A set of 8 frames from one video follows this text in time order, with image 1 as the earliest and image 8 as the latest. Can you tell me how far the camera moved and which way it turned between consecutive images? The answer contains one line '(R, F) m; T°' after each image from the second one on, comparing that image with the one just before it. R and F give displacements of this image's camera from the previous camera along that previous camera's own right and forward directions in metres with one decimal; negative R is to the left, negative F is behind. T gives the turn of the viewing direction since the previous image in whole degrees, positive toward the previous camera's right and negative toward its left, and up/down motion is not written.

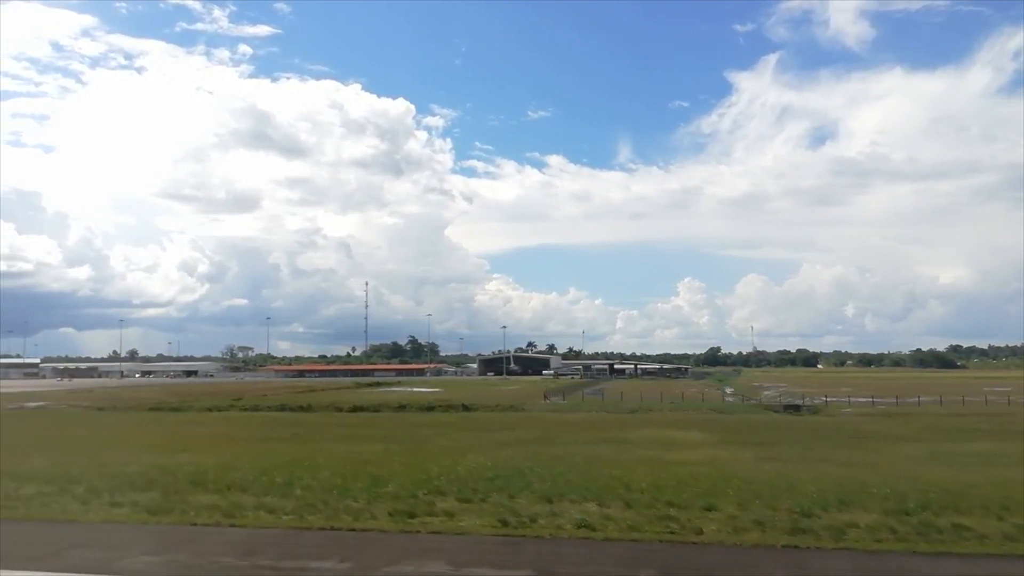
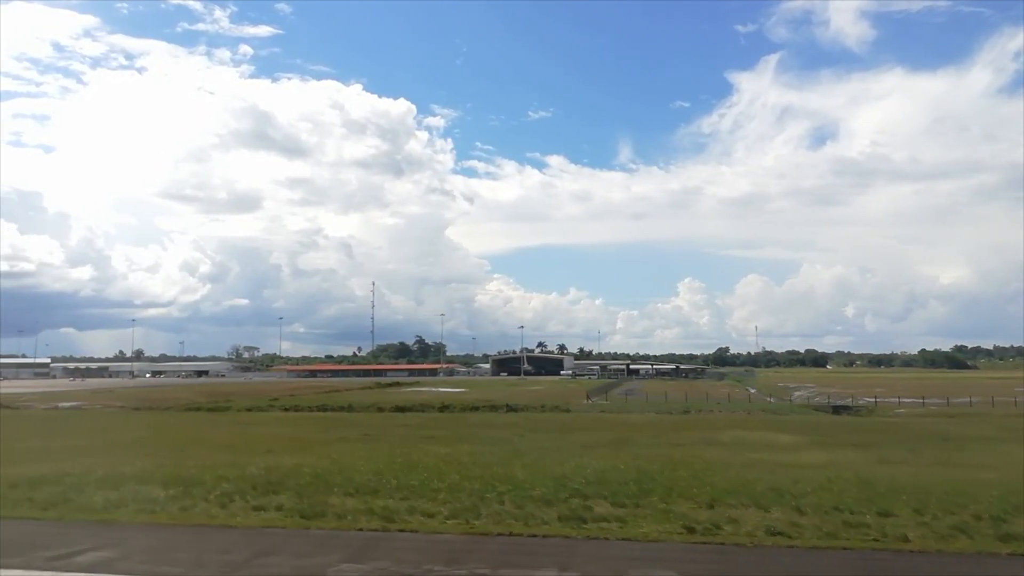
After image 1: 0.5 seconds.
(-3.0, +0.8) m; 0°
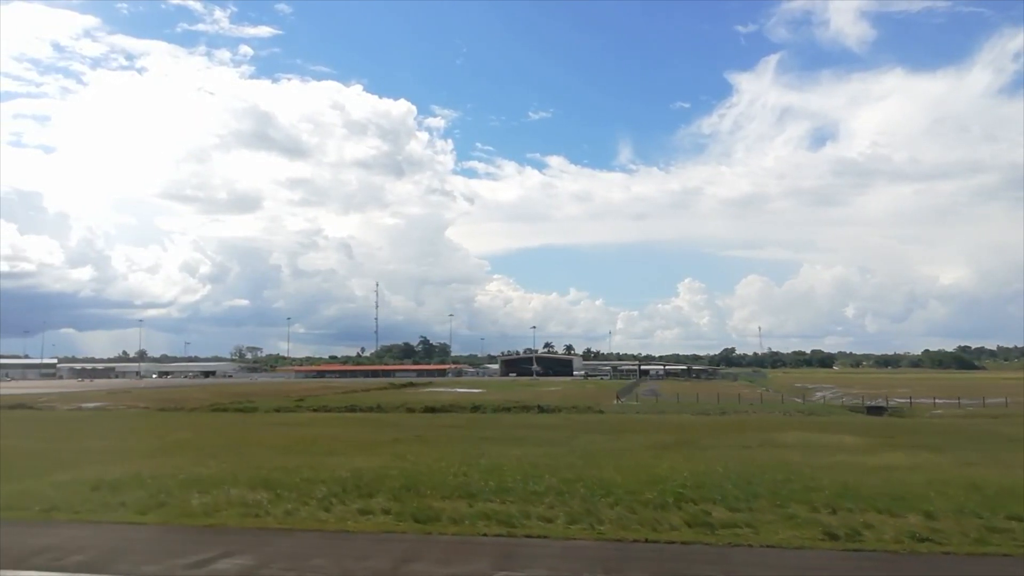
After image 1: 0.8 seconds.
(-2.1, +0.5) m; 0°
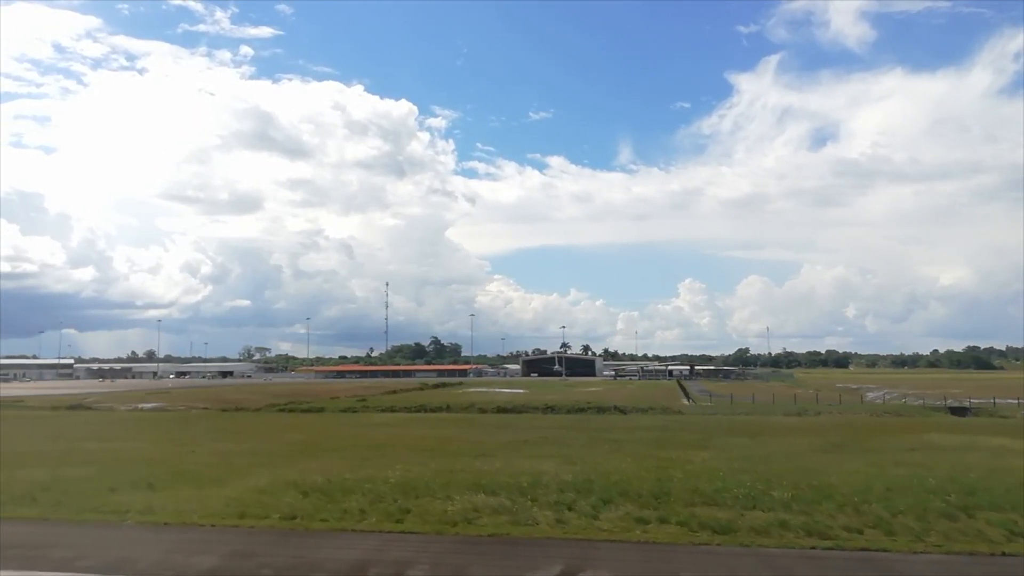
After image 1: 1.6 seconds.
(-4.8, +1.1) m; 0°
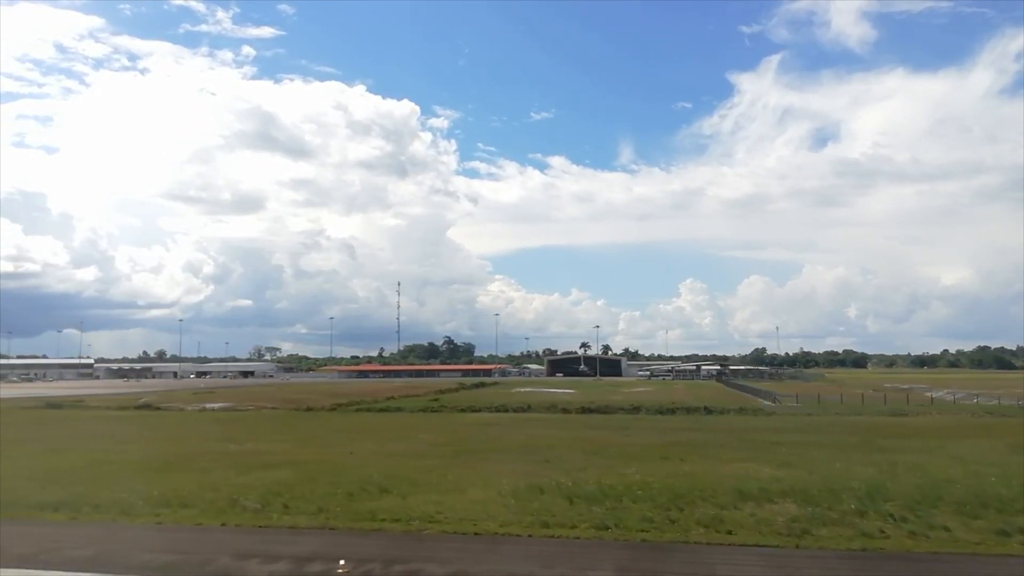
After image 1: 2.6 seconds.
(-5.3, +1.2) m; 0°
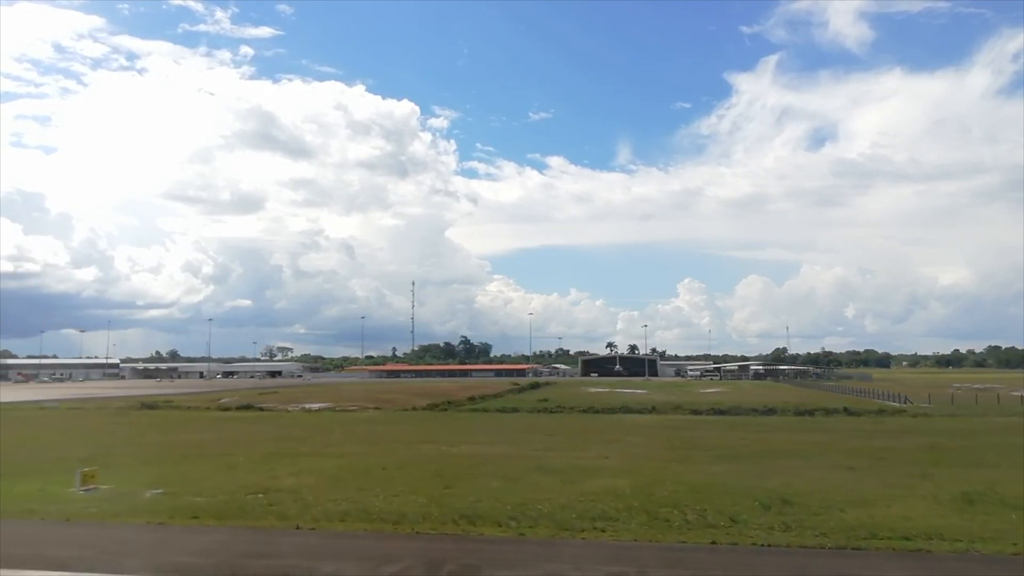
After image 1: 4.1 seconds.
(-8.0, +1.9) m; 0°
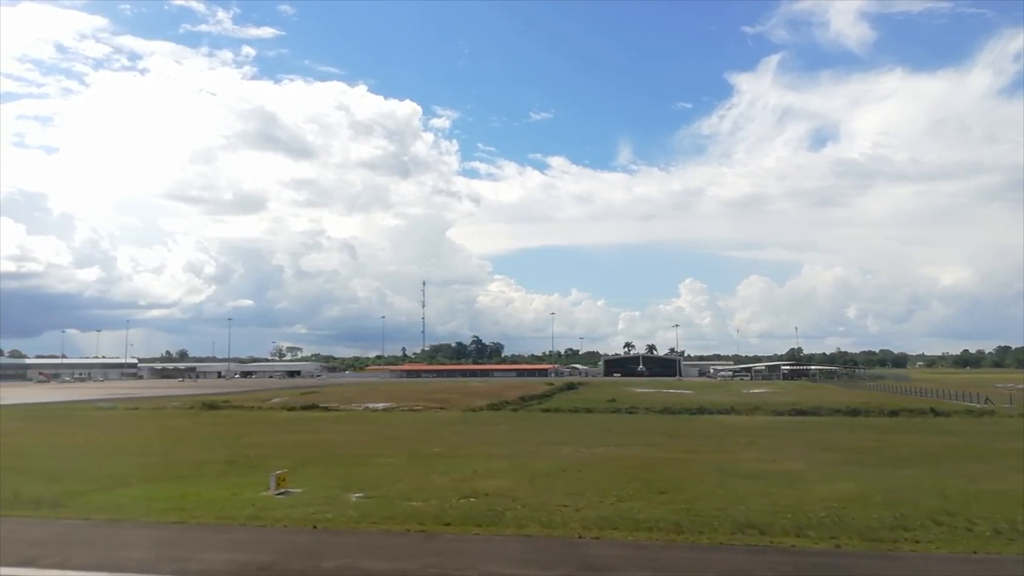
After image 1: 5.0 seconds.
(-4.7, +1.0) m; 0°
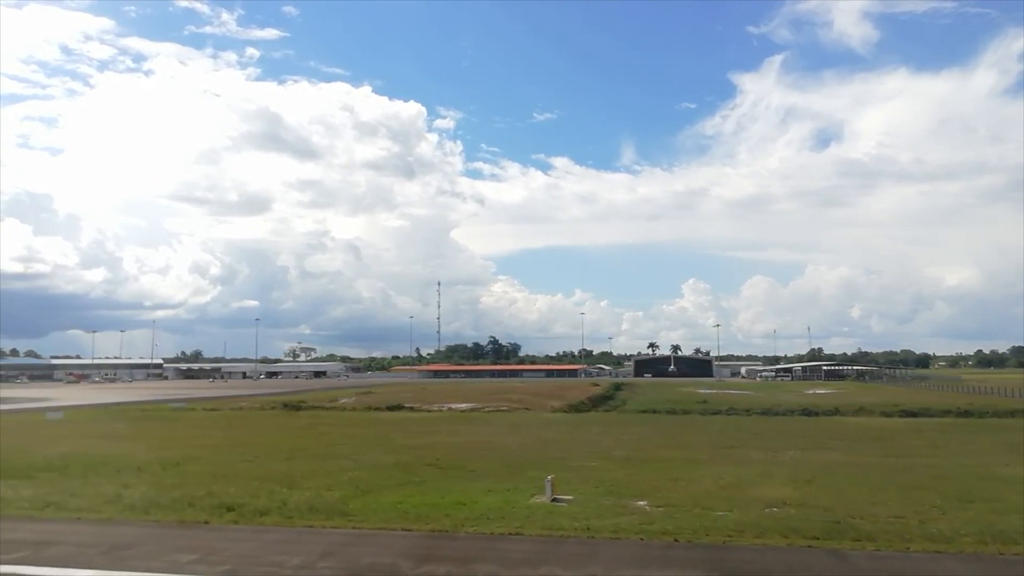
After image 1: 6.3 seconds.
(-5.8, +1.3) m; 0°
